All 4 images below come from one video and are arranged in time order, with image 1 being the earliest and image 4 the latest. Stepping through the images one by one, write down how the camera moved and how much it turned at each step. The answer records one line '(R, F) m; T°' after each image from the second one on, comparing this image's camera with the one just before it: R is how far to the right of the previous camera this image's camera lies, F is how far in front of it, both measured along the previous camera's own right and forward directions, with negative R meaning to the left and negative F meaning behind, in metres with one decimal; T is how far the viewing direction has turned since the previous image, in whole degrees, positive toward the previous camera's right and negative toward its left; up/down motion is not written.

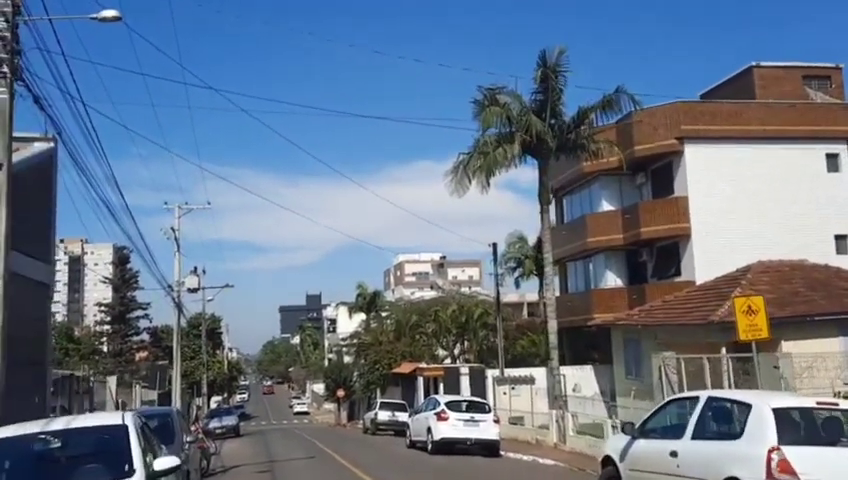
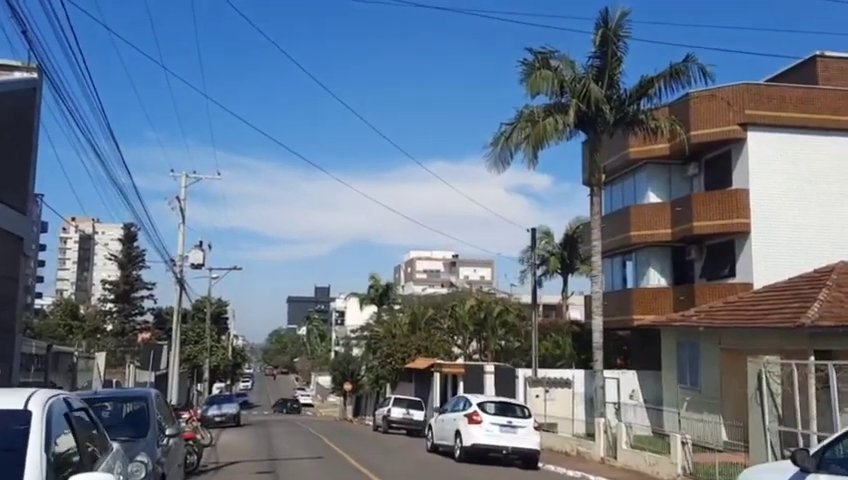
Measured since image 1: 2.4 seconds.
(-0.6, +2.9) m; -1°
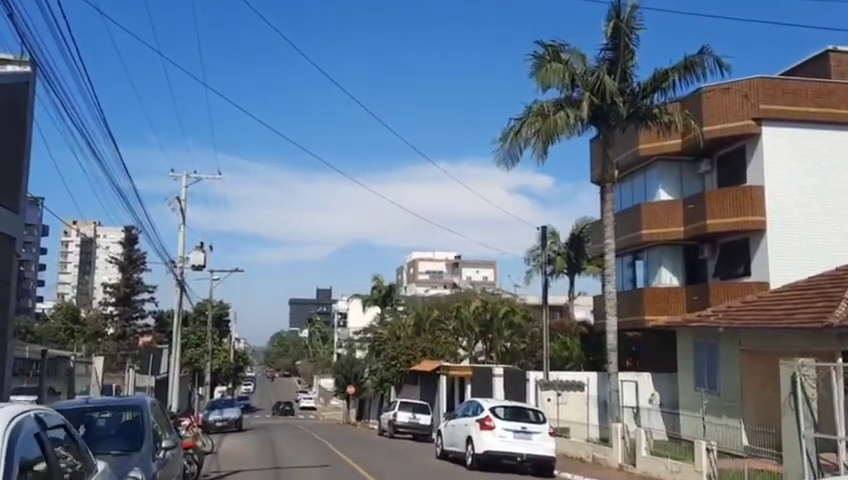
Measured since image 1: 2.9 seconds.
(-0.2, +0.7) m; 0°
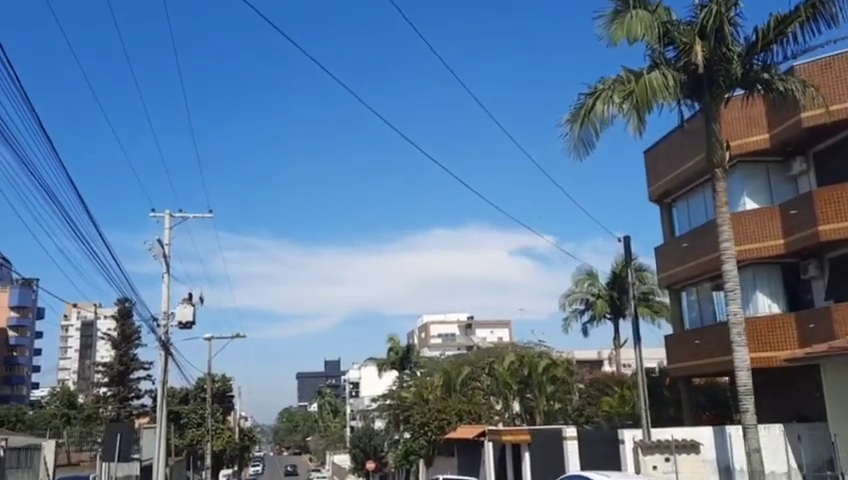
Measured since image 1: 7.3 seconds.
(-1.0, +5.7) m; 0°
